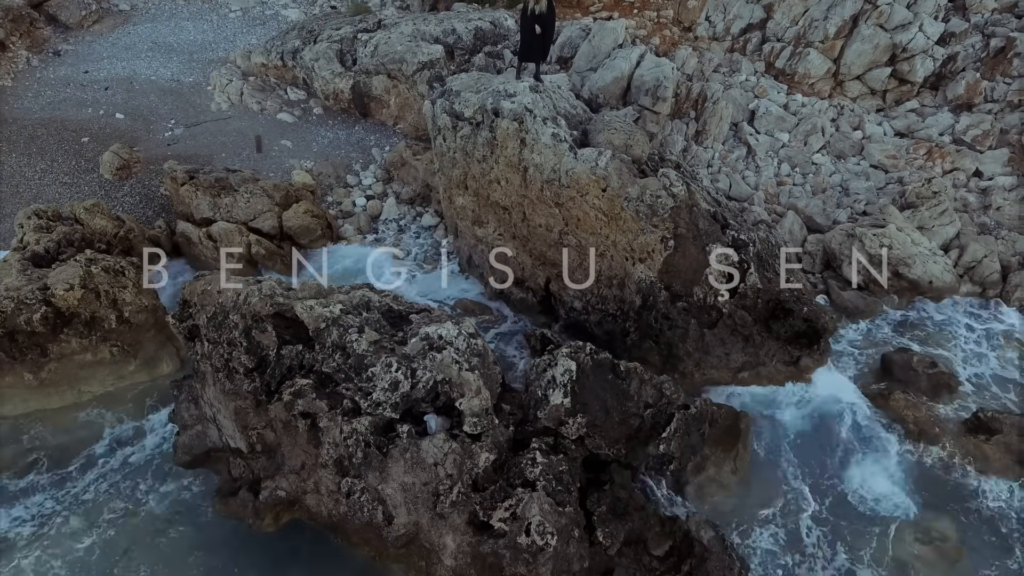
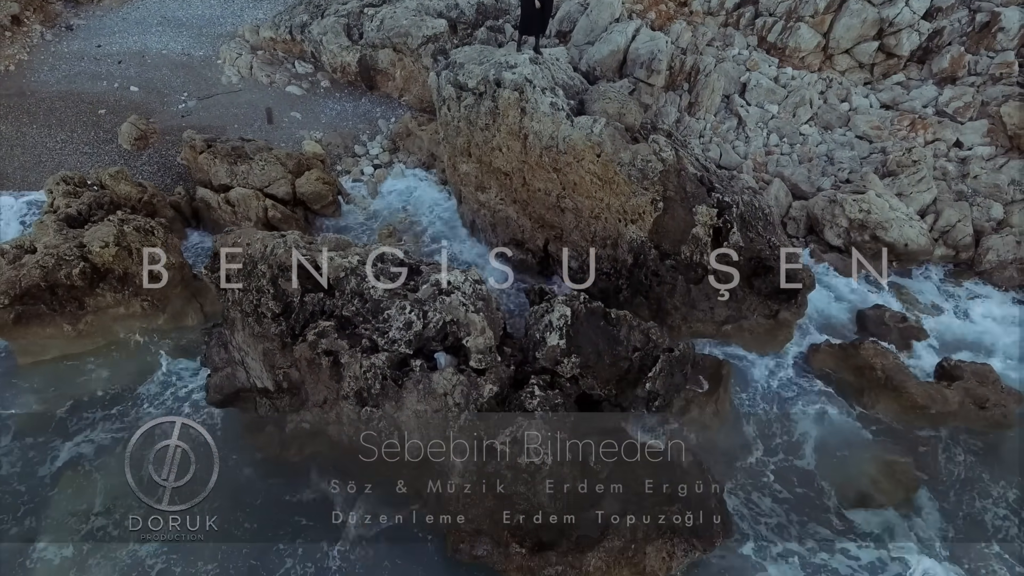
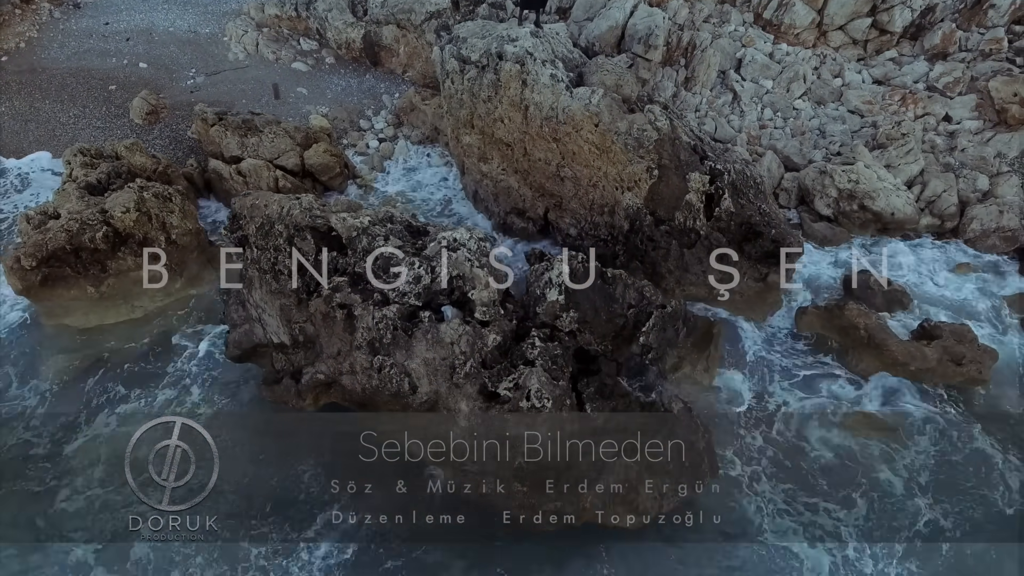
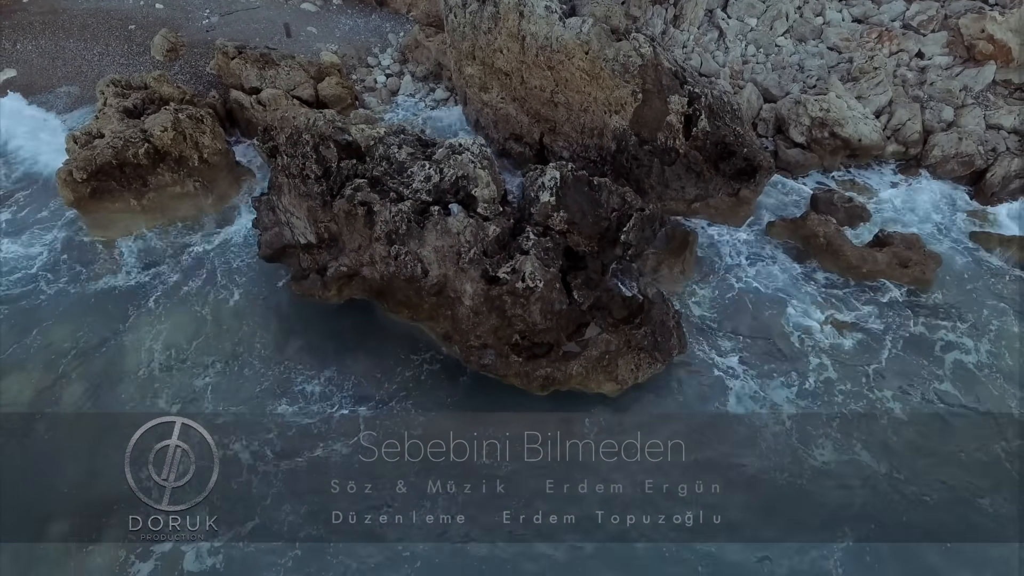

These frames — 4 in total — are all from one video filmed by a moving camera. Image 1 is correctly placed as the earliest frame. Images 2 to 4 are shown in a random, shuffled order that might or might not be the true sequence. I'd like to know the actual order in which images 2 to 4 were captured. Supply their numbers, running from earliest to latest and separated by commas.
2, 3, 4
